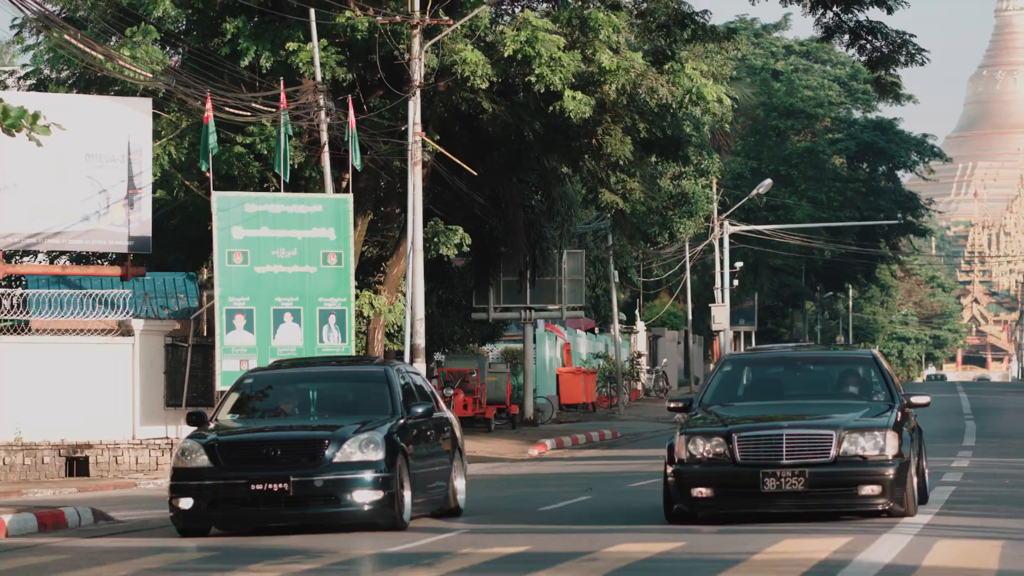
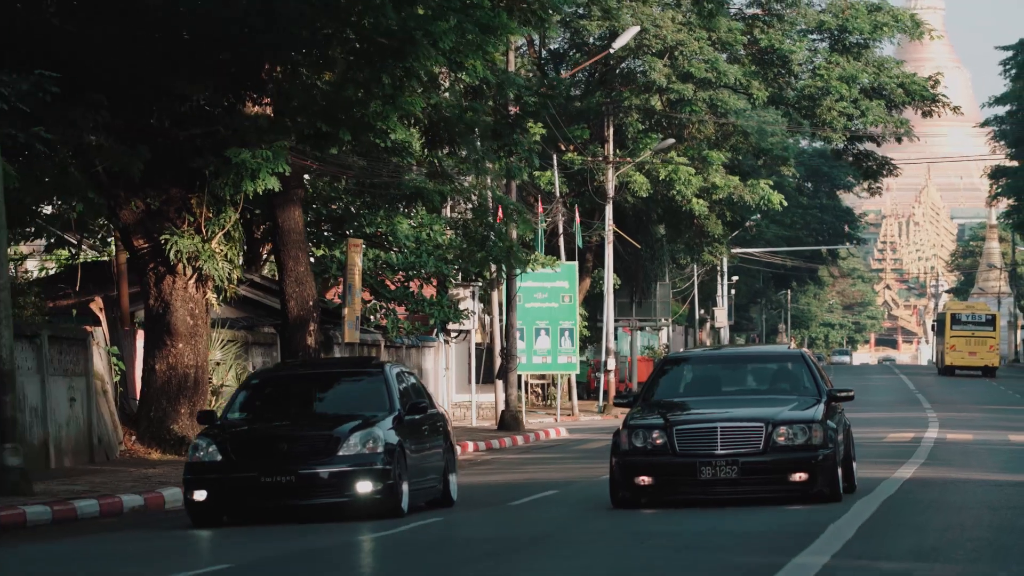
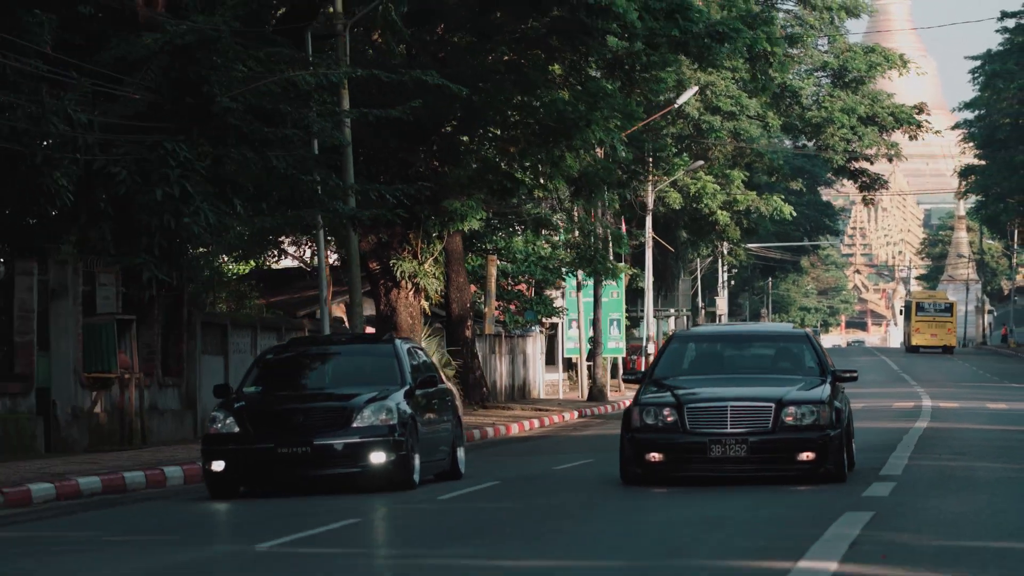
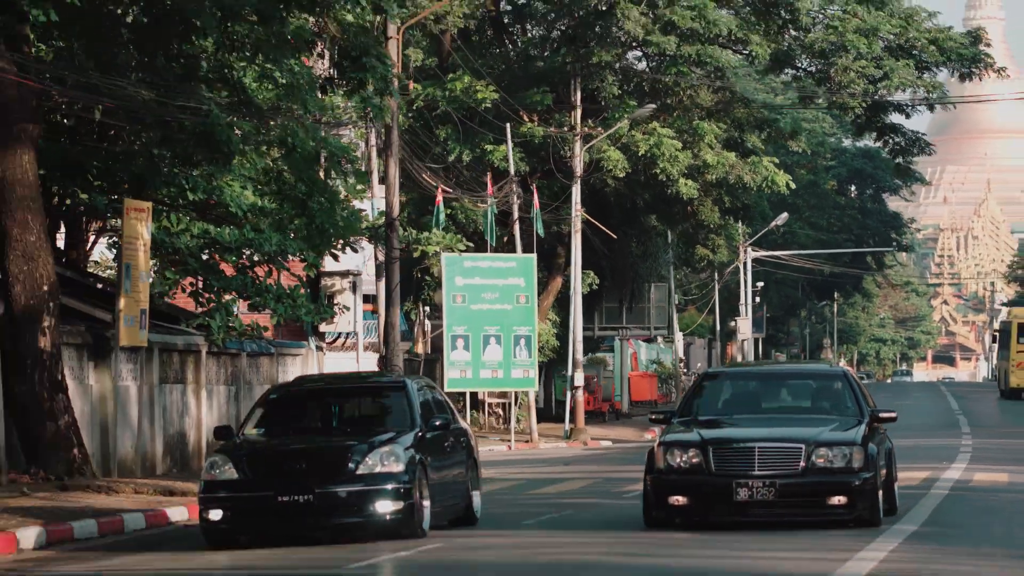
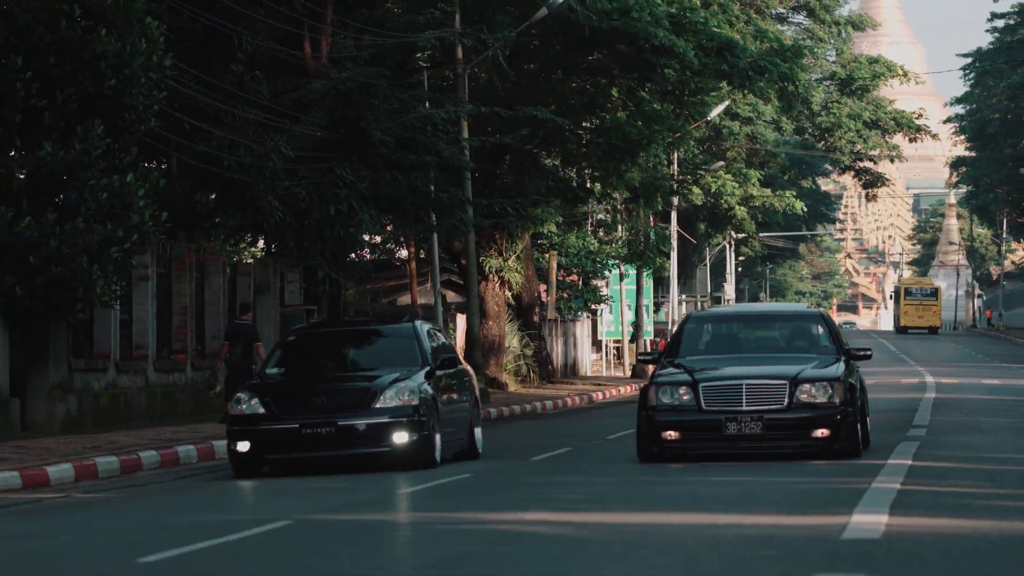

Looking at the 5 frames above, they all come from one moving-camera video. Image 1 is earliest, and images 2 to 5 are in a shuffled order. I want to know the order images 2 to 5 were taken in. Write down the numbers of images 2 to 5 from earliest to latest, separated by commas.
4, 2, 3, 5
